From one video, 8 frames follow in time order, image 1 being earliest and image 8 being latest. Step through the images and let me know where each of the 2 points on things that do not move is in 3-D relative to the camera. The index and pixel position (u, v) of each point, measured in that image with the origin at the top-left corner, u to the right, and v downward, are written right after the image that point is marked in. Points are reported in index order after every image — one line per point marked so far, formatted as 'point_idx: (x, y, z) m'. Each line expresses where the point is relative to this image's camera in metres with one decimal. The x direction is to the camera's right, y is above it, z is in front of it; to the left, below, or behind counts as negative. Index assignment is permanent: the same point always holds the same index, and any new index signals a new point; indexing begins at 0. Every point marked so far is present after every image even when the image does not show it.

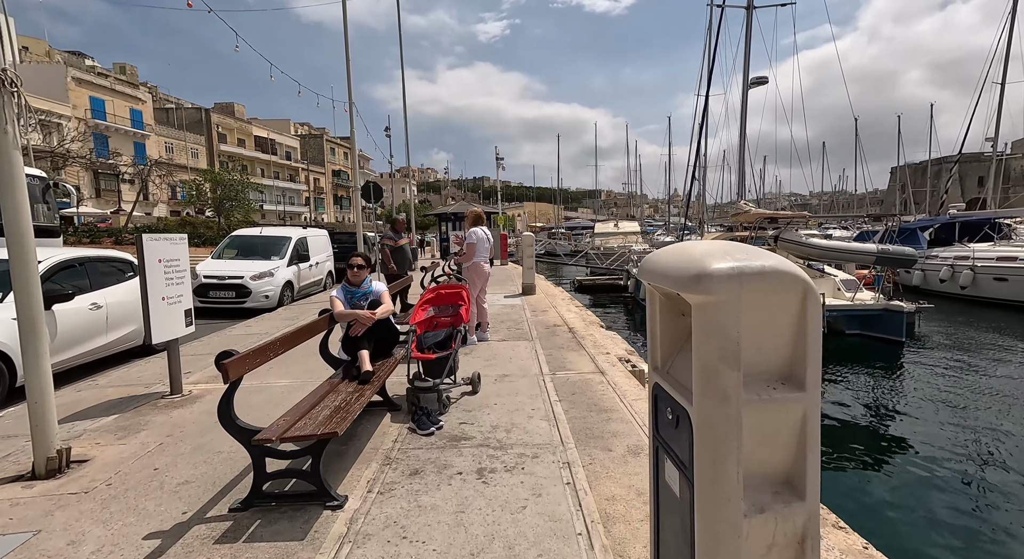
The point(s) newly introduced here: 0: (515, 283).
0: (+0.1, -0.1, +13.4) m
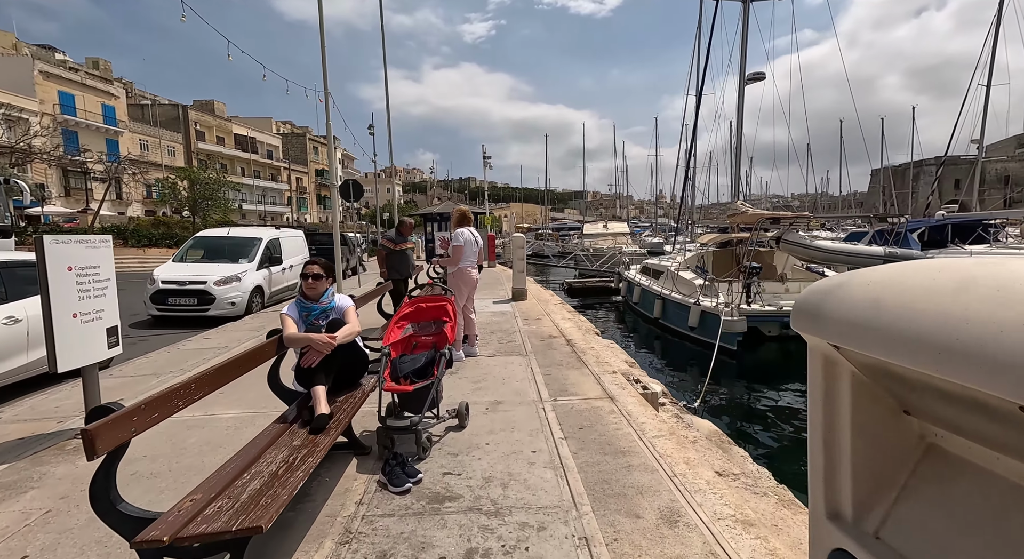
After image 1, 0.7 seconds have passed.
0: (-0.2, -0.2, +12.7) m
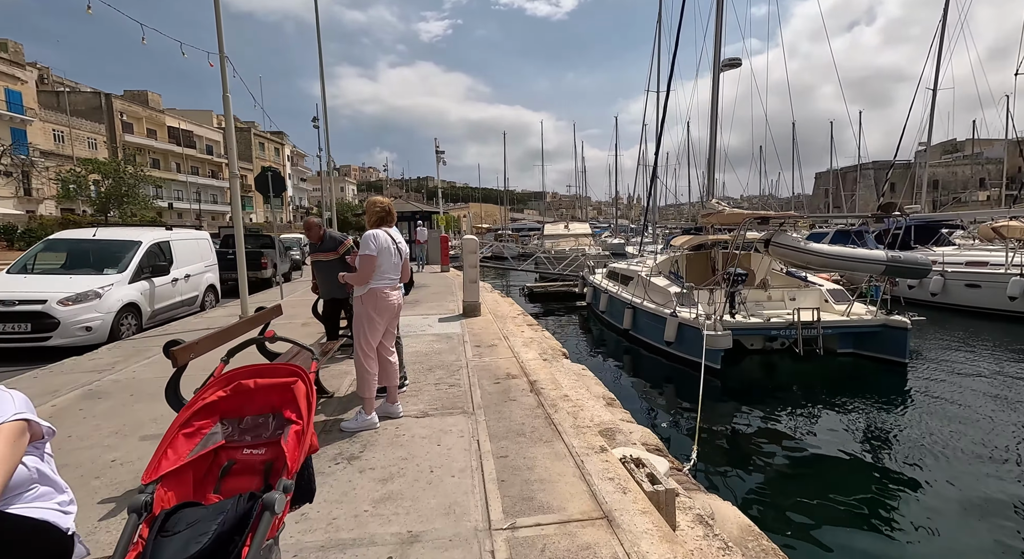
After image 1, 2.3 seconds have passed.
0: (-1.2, -0.4, +10.9) m
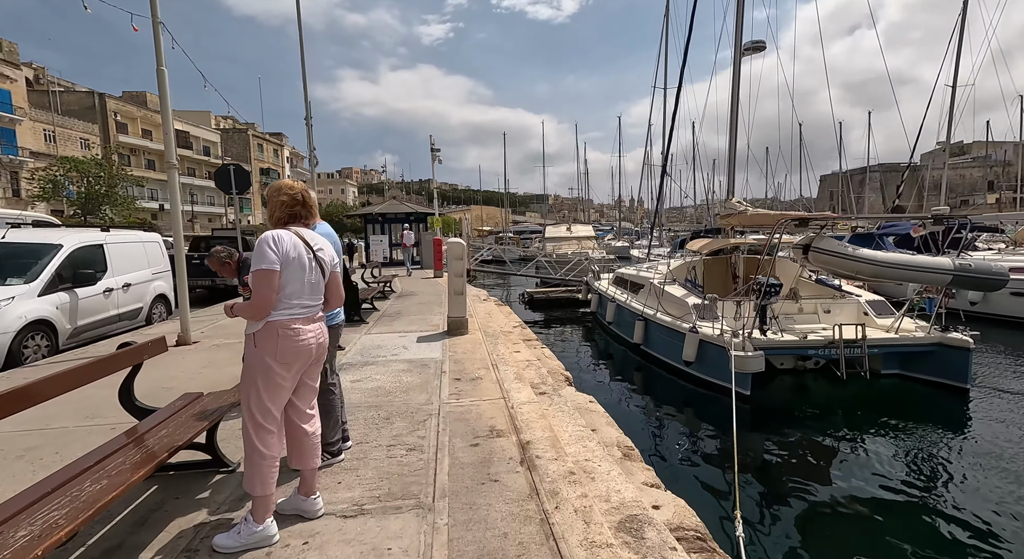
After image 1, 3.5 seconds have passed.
0: (-1.3, -0.6, +9.5) m
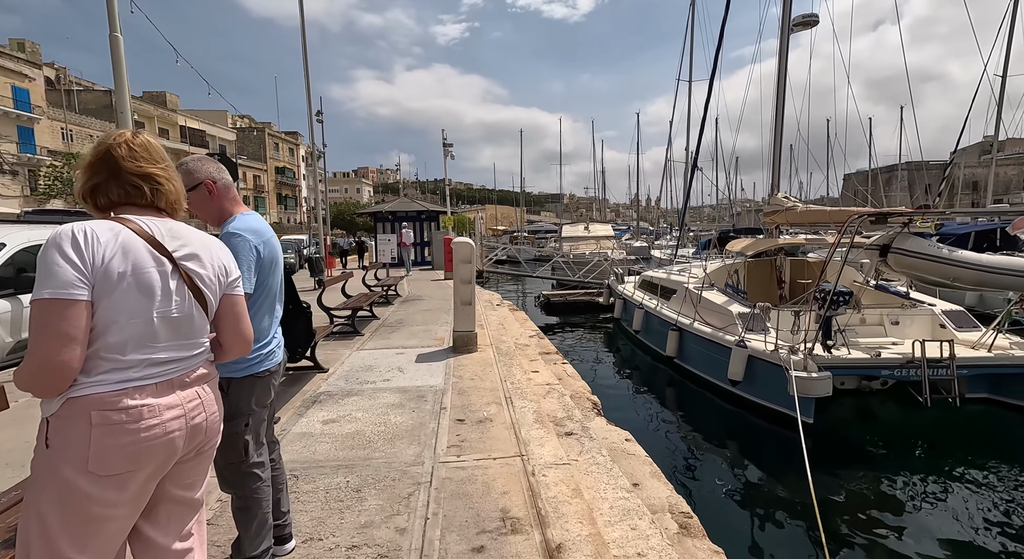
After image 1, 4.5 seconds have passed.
0: (-1.0, -0.6, +8.3) m
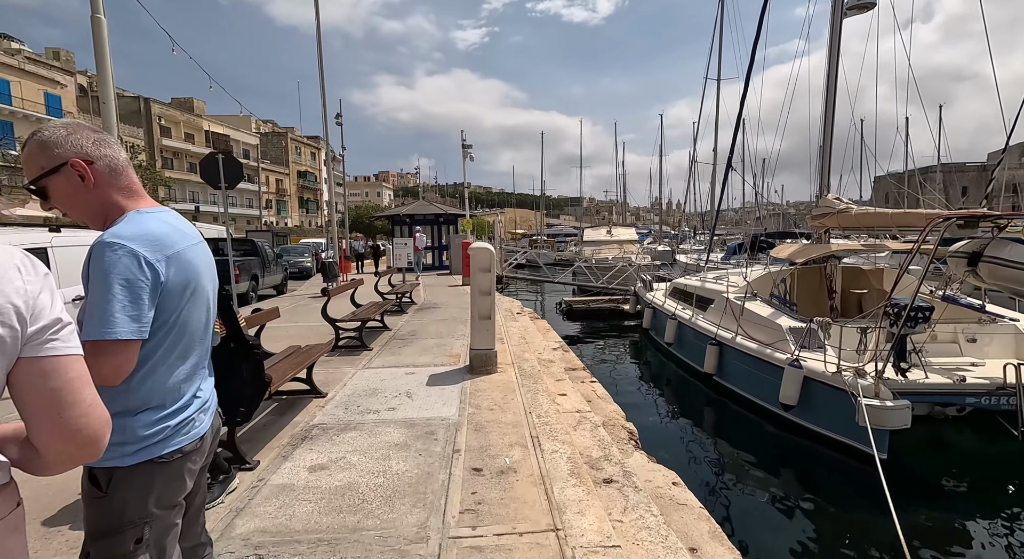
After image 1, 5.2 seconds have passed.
0: (-0.7, -0.8, +7.6) m
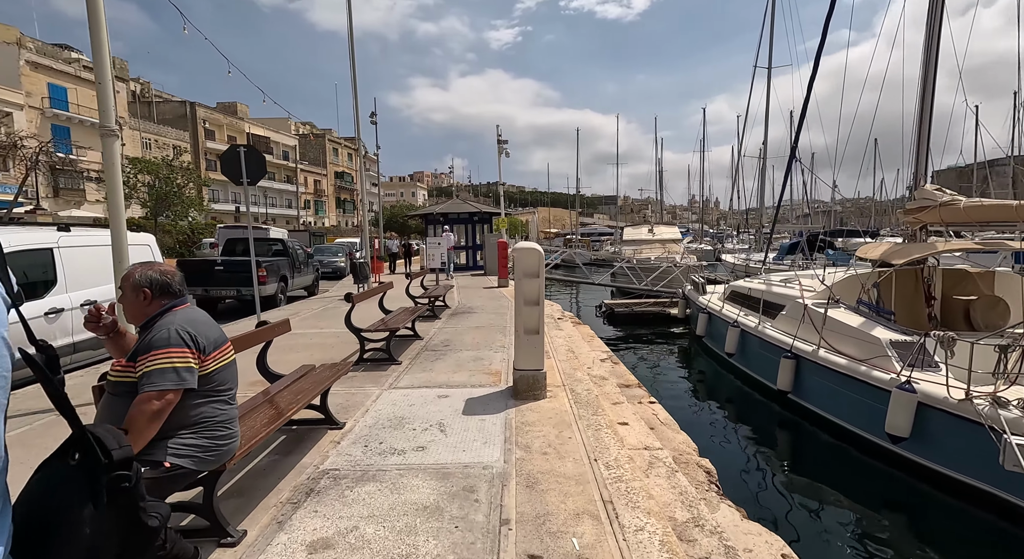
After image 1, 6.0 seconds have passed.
0: (-0.1, -0.8, +6.7) m
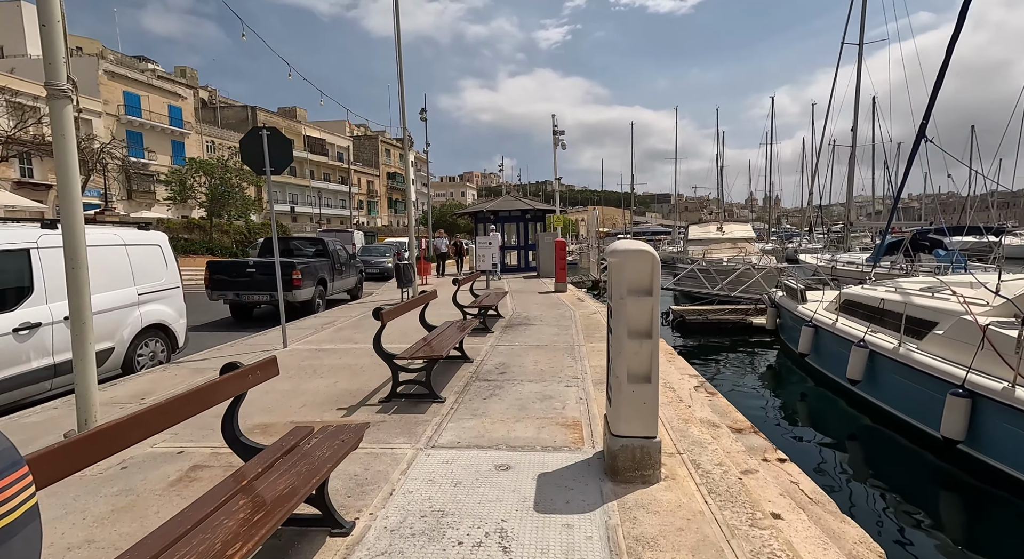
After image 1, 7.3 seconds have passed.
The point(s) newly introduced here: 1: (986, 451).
0: (+0.6, -0.9, +5.2) m
1: (+5.0, -1.8, +5.5) m
